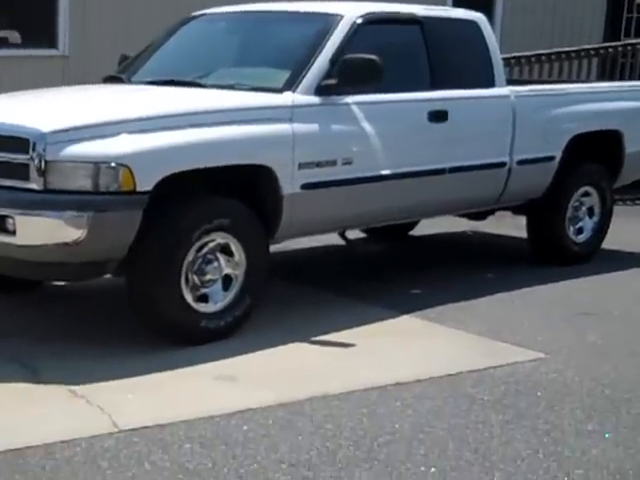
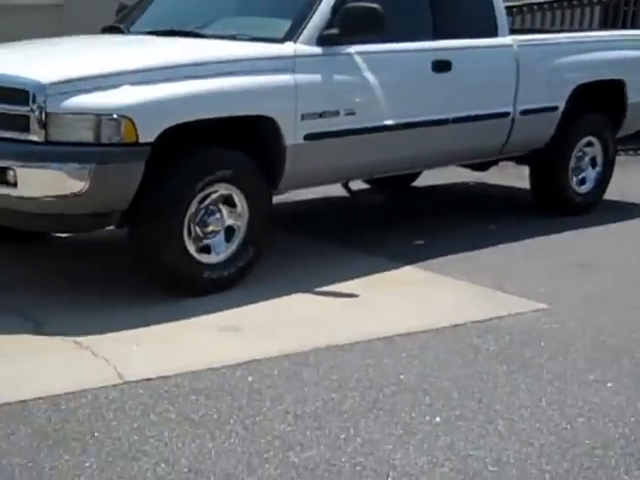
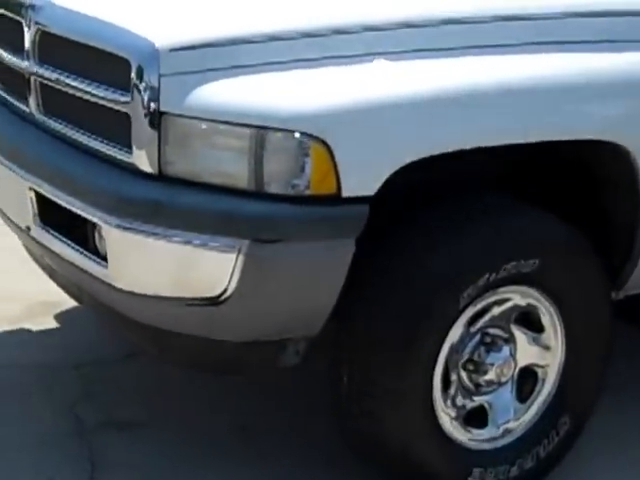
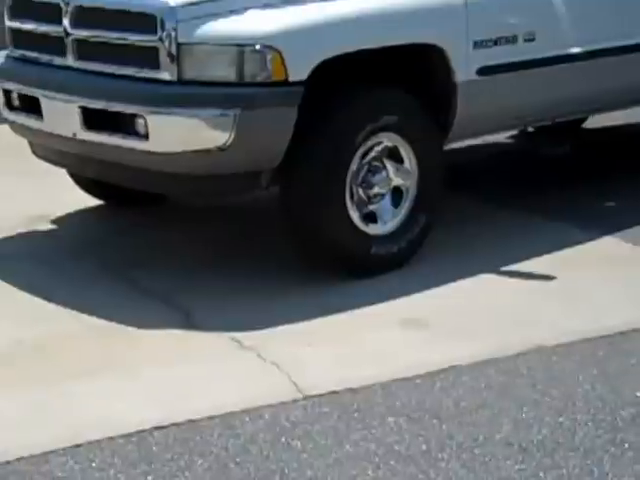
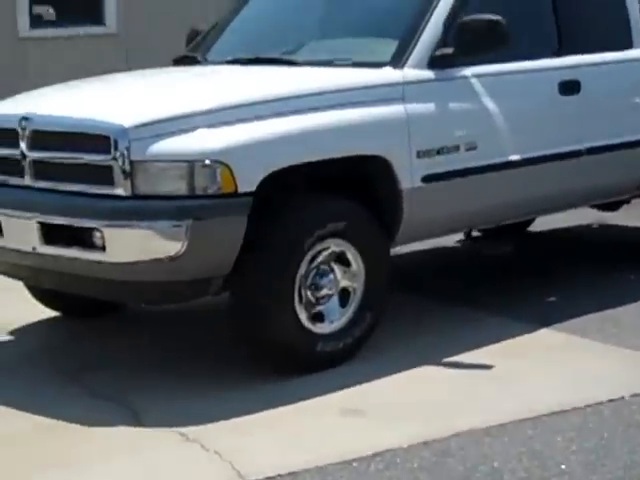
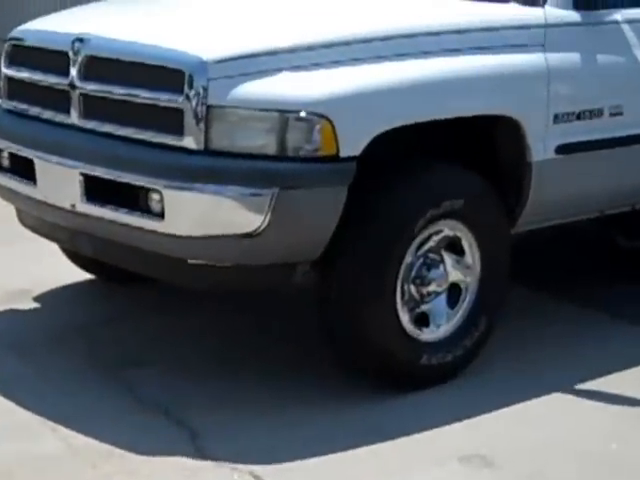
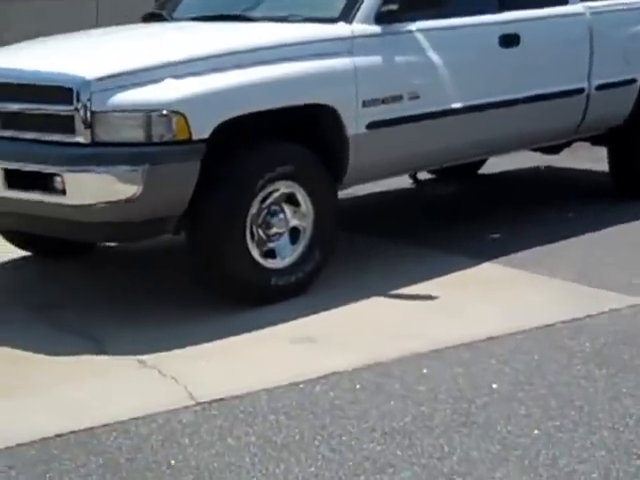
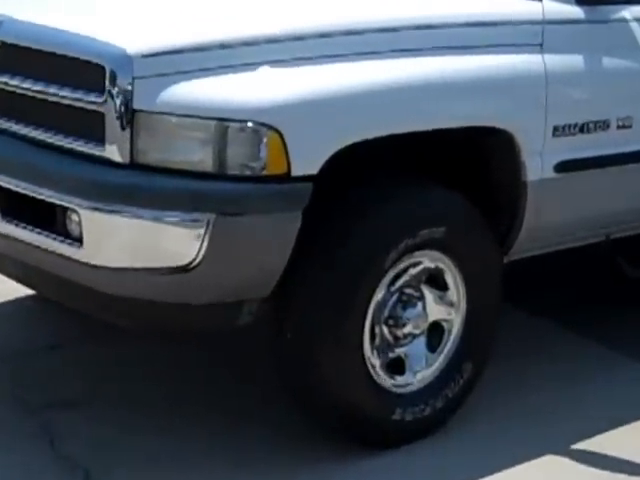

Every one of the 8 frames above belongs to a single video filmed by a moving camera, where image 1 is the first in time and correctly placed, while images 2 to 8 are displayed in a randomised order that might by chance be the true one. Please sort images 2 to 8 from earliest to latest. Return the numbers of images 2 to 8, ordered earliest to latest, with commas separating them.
2, 7, 5, 4, 6, 8, 3
